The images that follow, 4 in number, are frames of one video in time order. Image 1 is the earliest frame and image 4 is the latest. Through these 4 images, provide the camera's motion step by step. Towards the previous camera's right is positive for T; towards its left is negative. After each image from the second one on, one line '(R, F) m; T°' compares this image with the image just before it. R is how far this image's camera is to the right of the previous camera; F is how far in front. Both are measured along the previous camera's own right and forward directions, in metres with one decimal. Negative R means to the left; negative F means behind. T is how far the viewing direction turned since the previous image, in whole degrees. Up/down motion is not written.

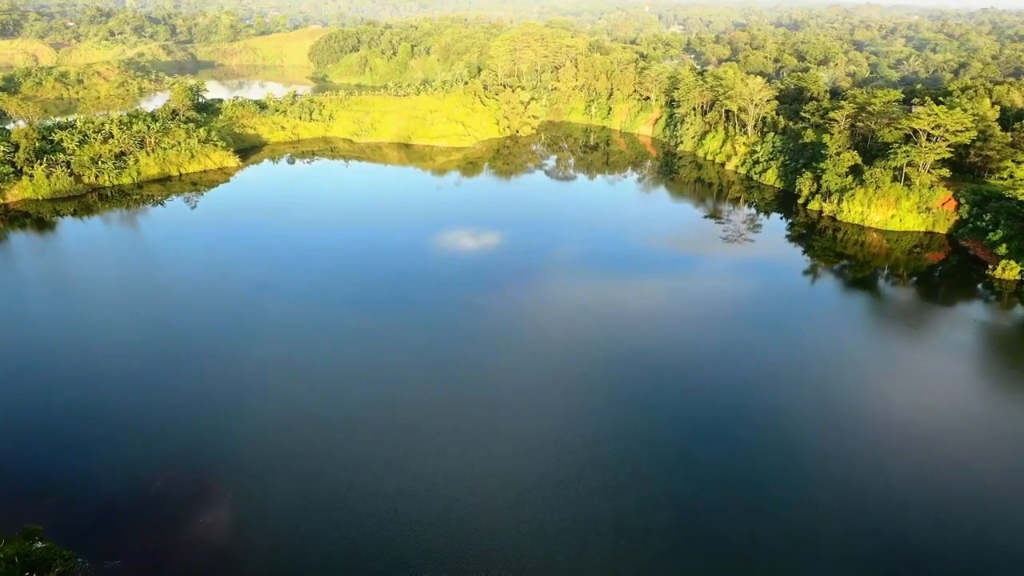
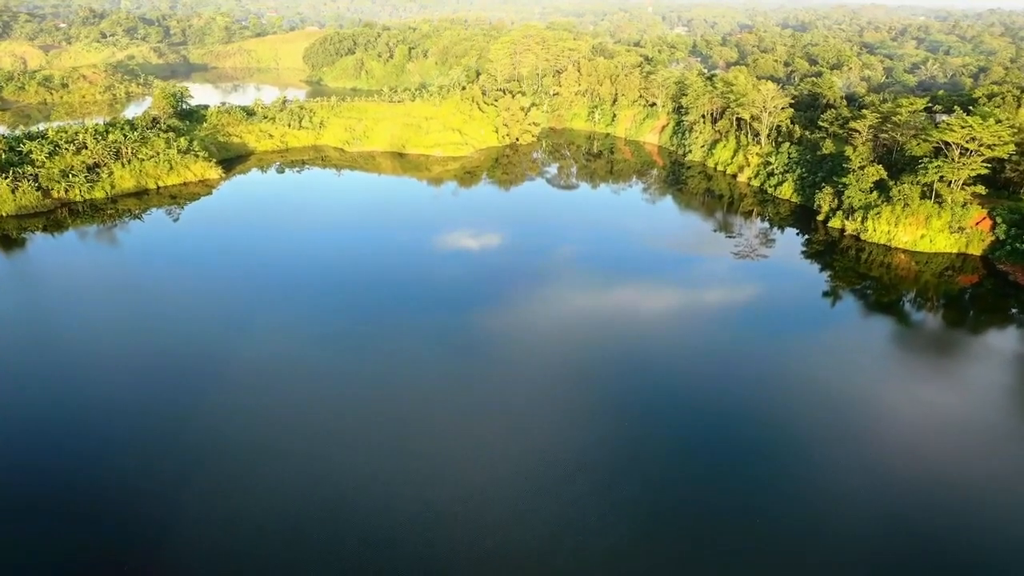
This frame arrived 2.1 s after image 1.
(+0.2, +2.4) m; 0°
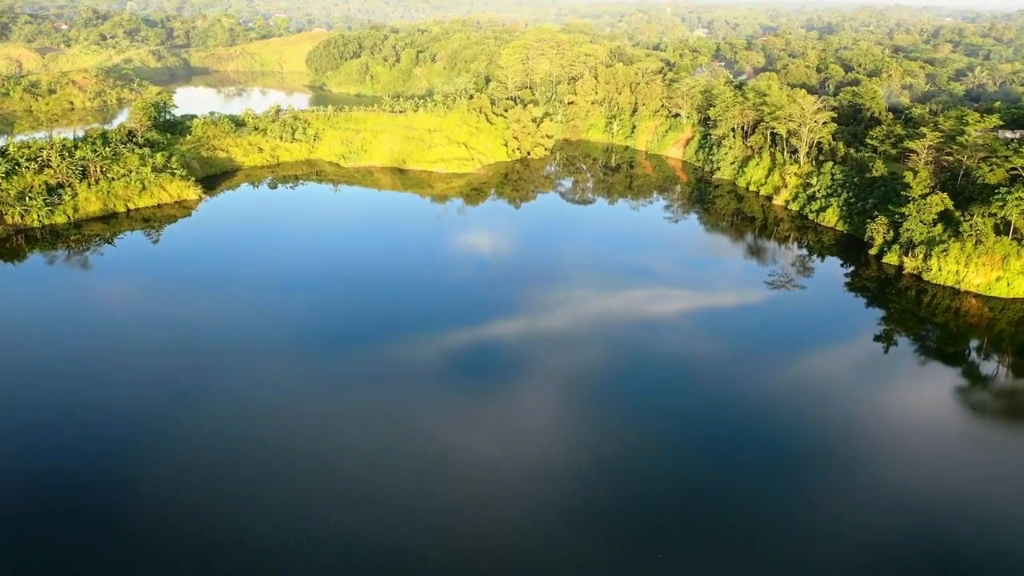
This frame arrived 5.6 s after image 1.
(+0.2, +4.0) m; -1°
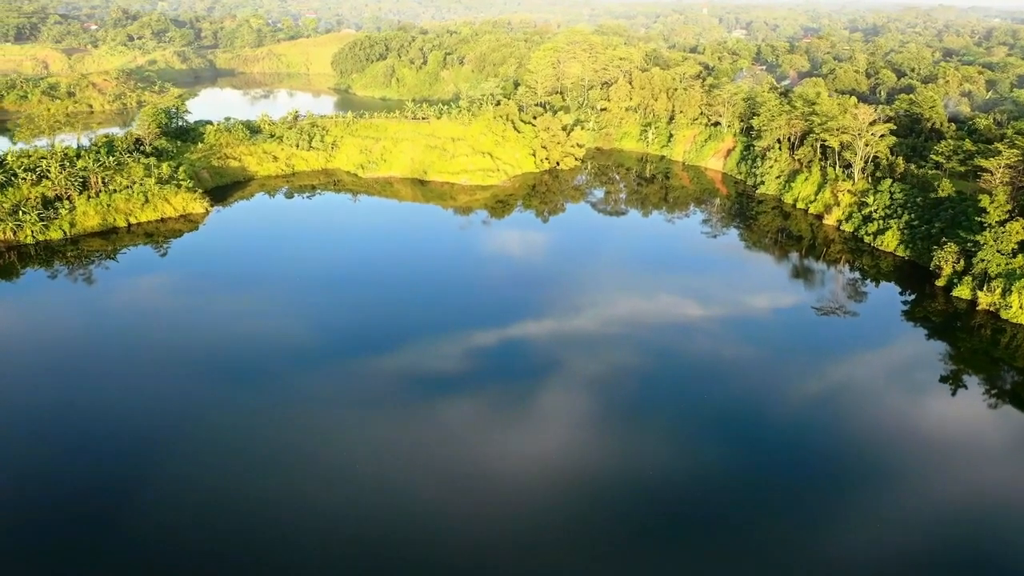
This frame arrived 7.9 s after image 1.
(+0.1, +2.7) m; -2°
